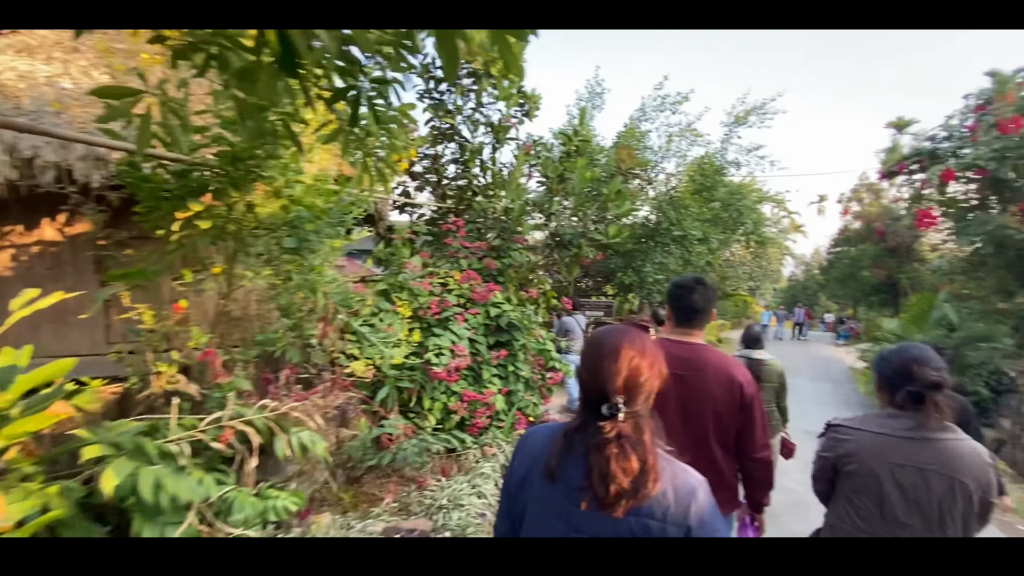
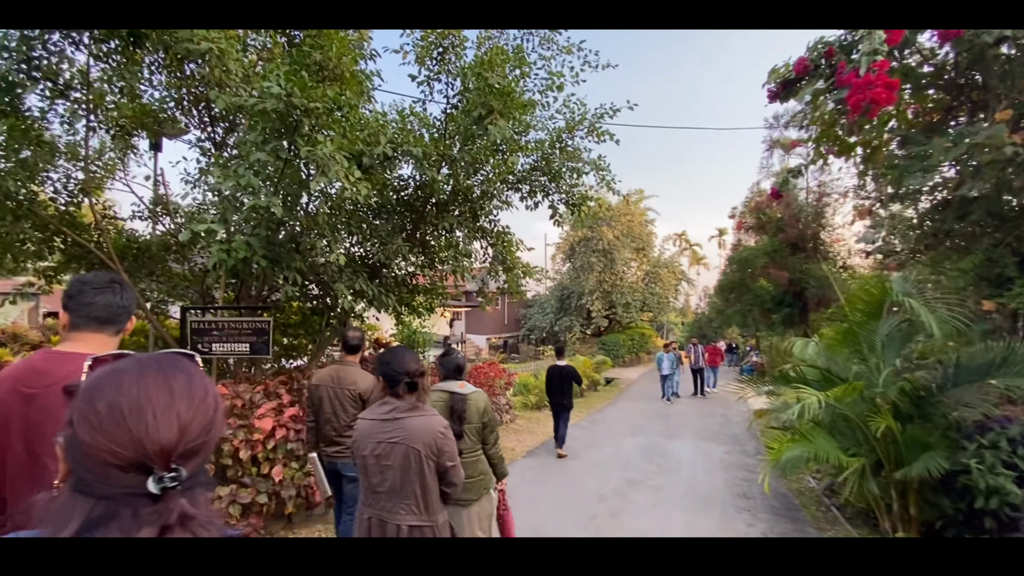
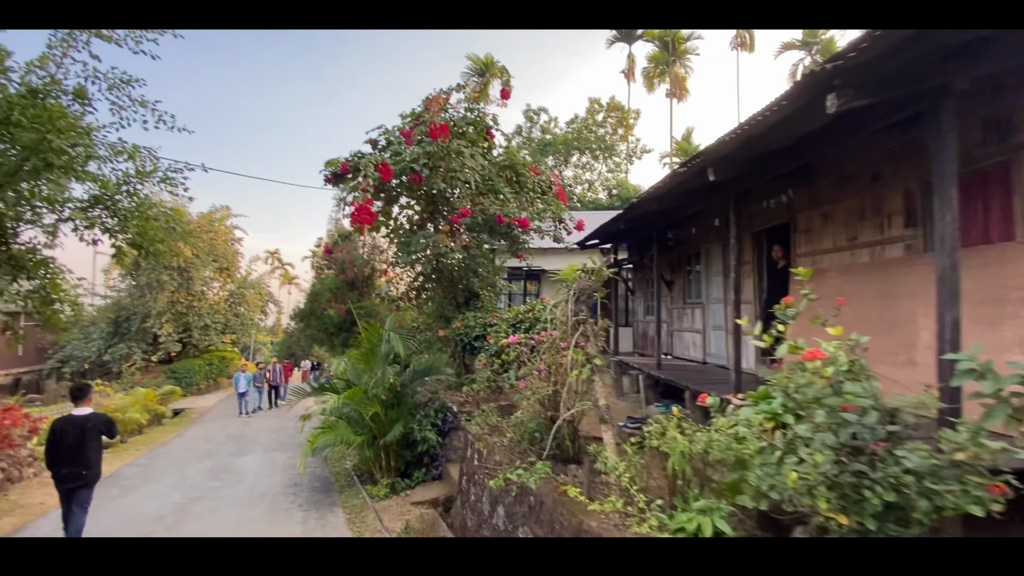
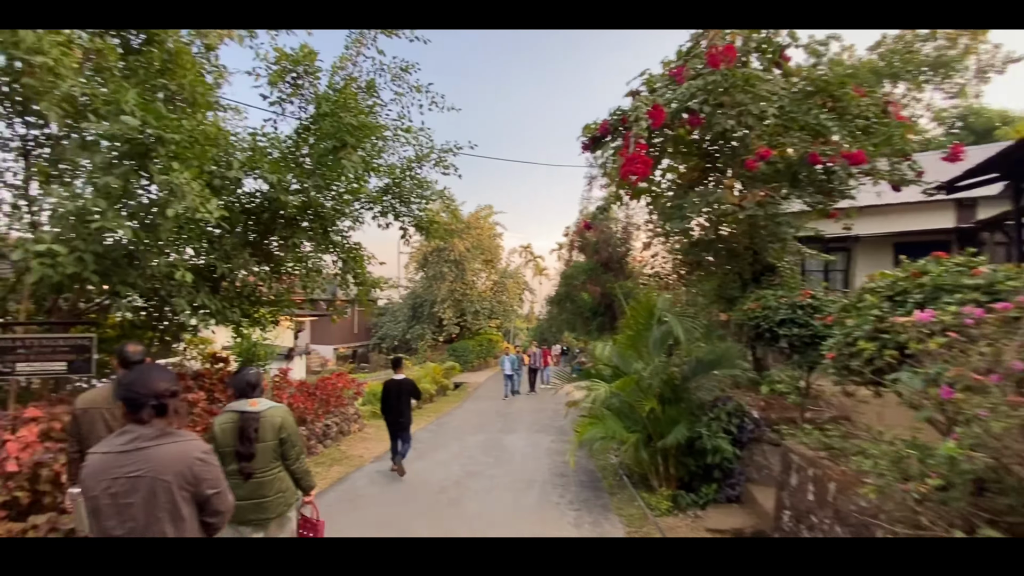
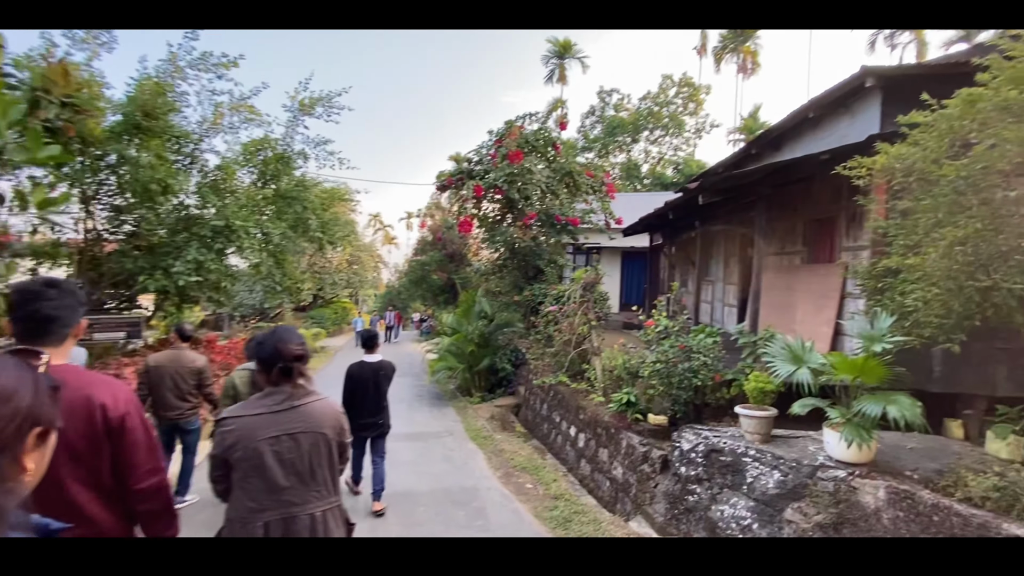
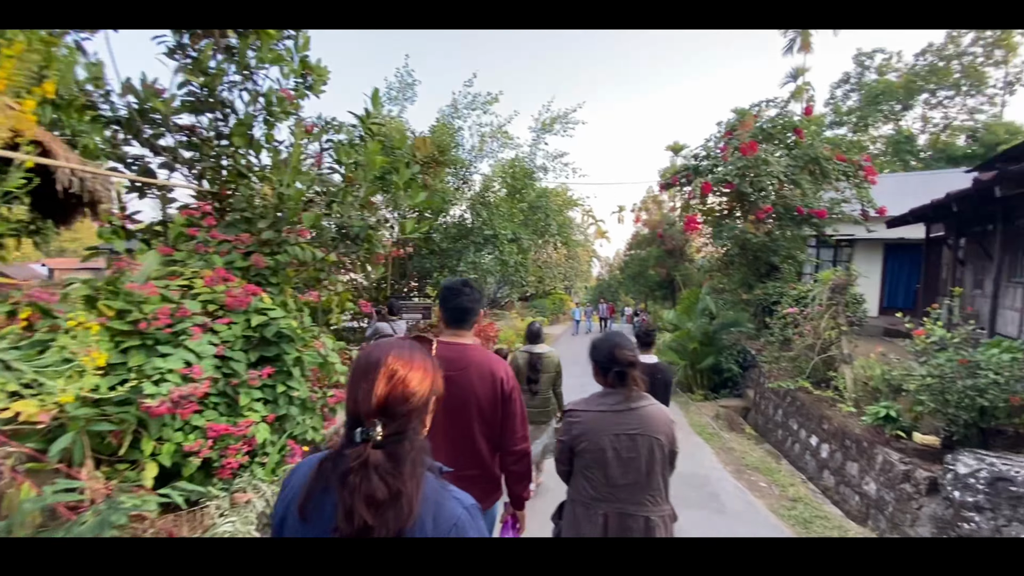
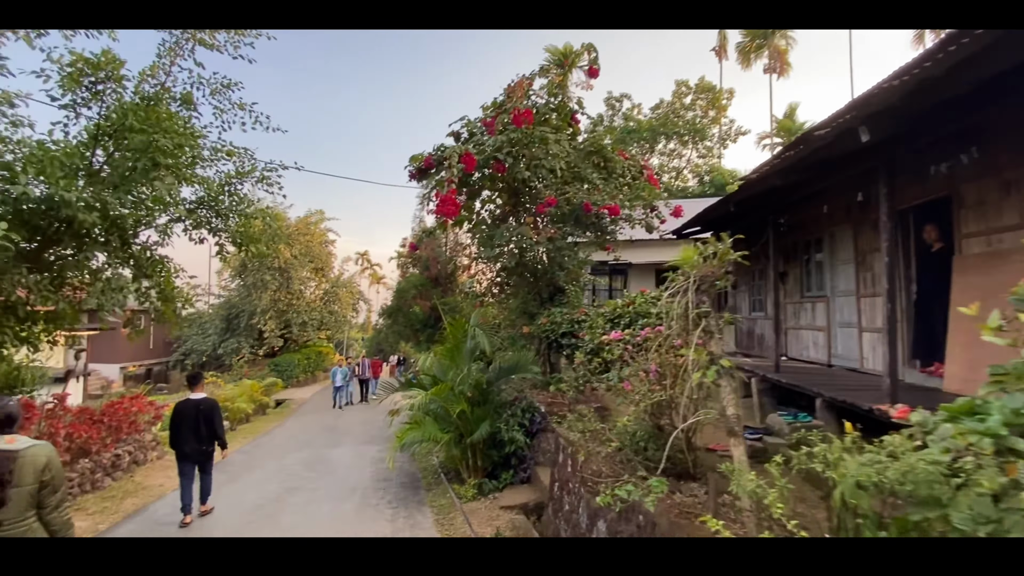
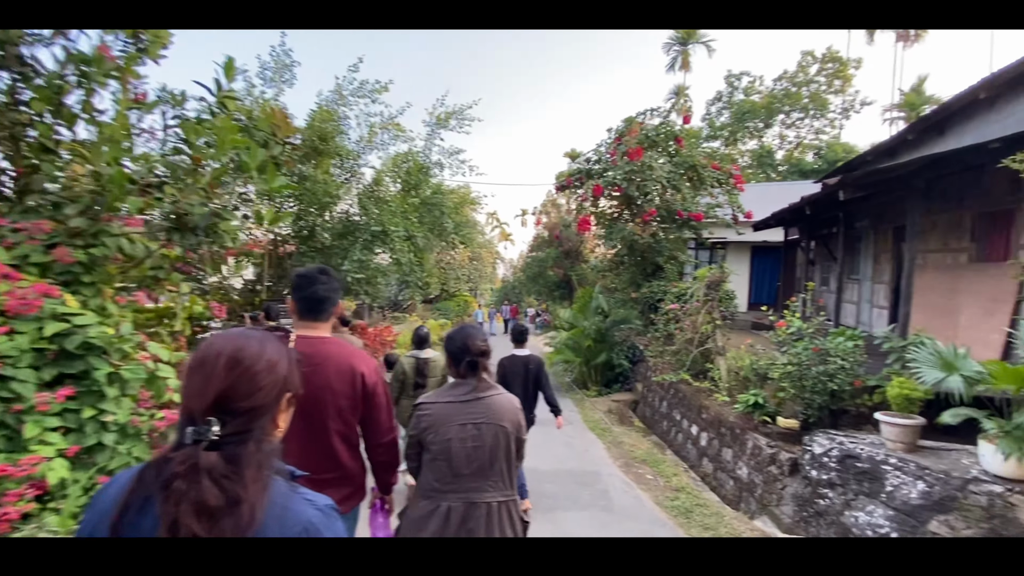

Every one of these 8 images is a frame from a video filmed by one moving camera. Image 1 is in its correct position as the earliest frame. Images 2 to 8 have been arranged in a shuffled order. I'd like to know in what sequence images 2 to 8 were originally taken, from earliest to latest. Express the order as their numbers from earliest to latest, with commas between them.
6, 8, 5, 3, 7, 4, 2
